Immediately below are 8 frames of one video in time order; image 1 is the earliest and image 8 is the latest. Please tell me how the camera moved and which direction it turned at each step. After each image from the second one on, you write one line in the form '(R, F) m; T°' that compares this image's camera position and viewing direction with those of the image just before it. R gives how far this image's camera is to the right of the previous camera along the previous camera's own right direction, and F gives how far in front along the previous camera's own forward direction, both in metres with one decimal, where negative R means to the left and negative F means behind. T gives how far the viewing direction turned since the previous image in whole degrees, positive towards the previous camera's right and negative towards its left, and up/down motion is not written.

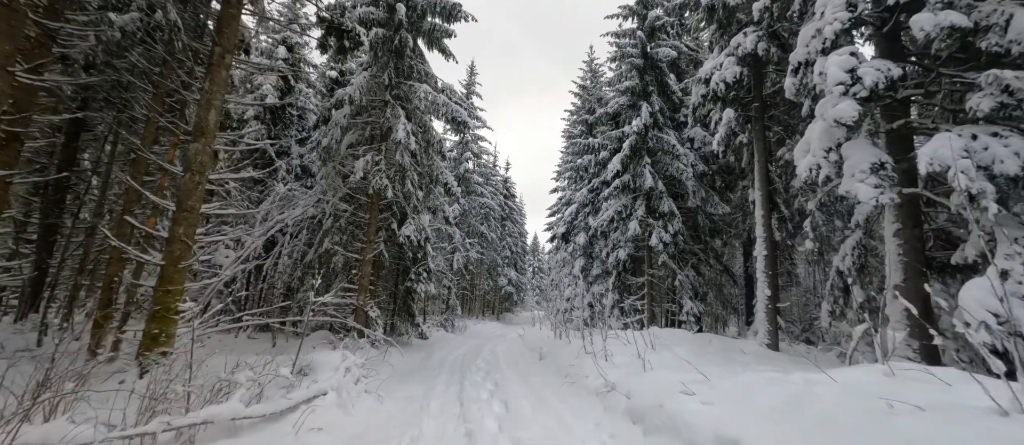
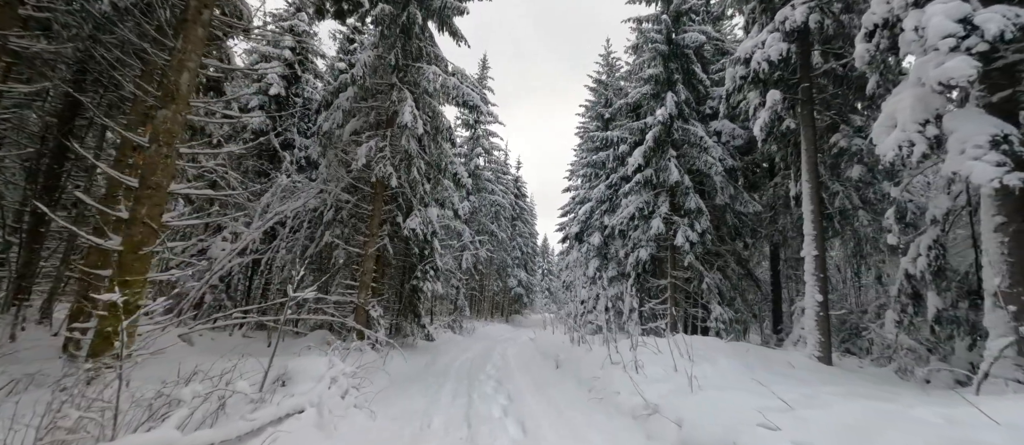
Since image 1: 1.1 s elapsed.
(-0.1, +0.8) m; -1°
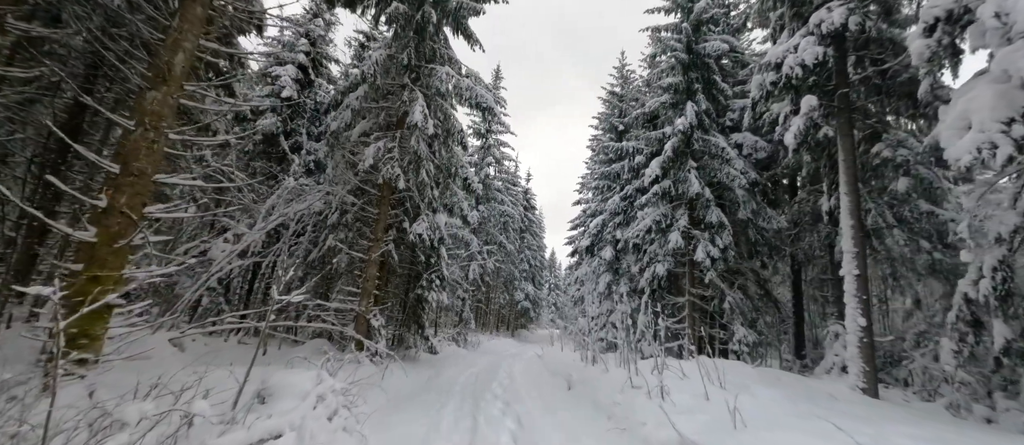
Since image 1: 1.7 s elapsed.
(-0.1, +0.5) m; -1°
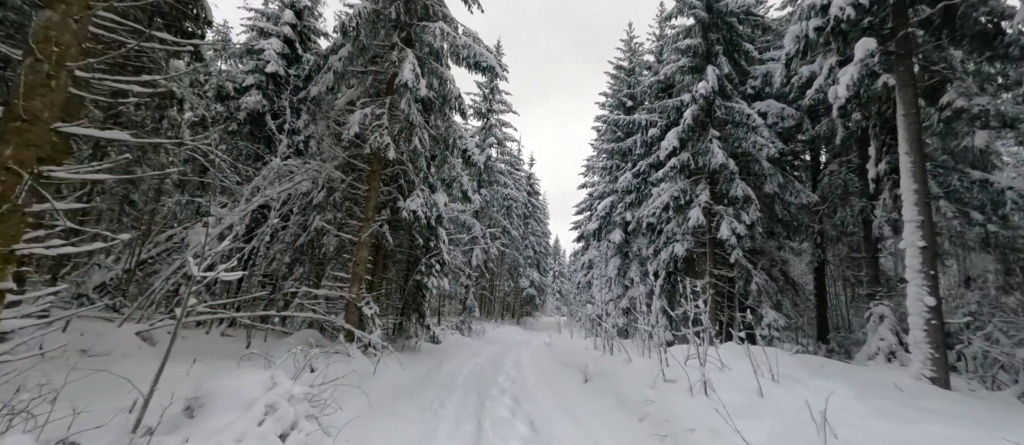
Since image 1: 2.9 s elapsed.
(-0.1, +0.9) m; 0°
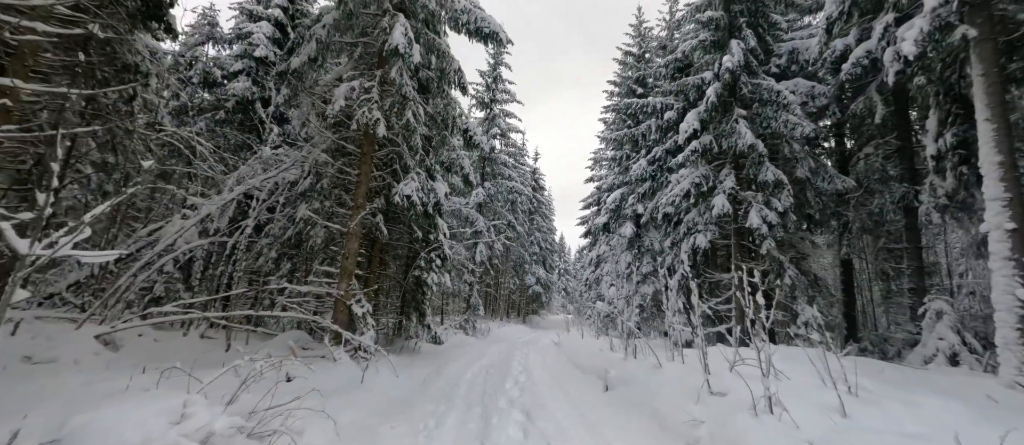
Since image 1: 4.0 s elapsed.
(-0.1, +0.9) m; -1°
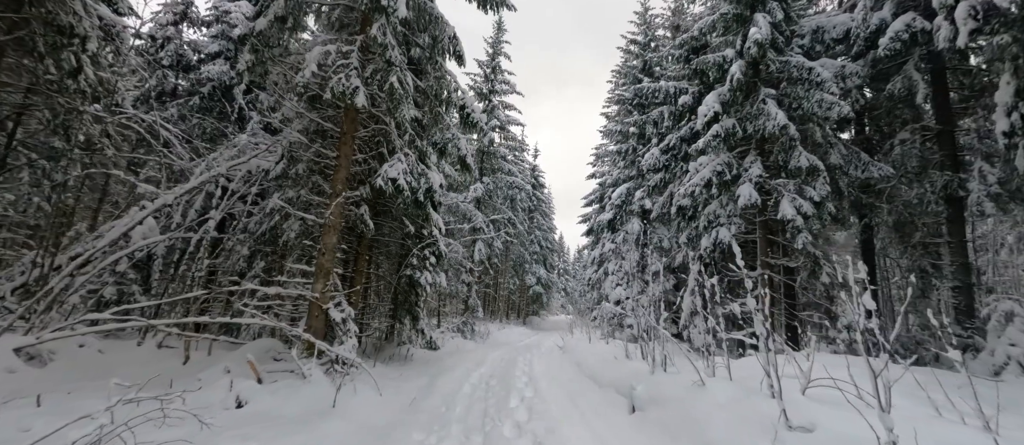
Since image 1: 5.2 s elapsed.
(-0.1, +1.0) m; 0°
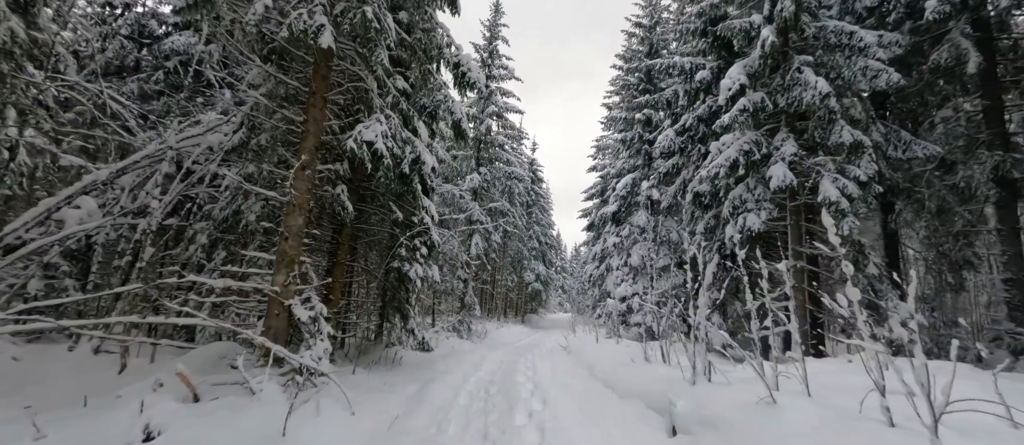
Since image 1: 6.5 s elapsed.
(-0.1, +1.0) m; +1°
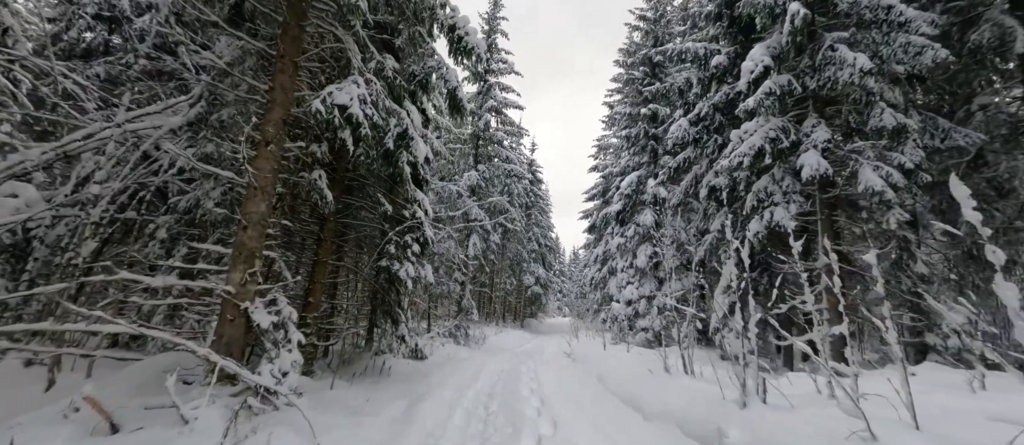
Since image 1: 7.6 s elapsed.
(-0.1, +0.8) m; 0°
